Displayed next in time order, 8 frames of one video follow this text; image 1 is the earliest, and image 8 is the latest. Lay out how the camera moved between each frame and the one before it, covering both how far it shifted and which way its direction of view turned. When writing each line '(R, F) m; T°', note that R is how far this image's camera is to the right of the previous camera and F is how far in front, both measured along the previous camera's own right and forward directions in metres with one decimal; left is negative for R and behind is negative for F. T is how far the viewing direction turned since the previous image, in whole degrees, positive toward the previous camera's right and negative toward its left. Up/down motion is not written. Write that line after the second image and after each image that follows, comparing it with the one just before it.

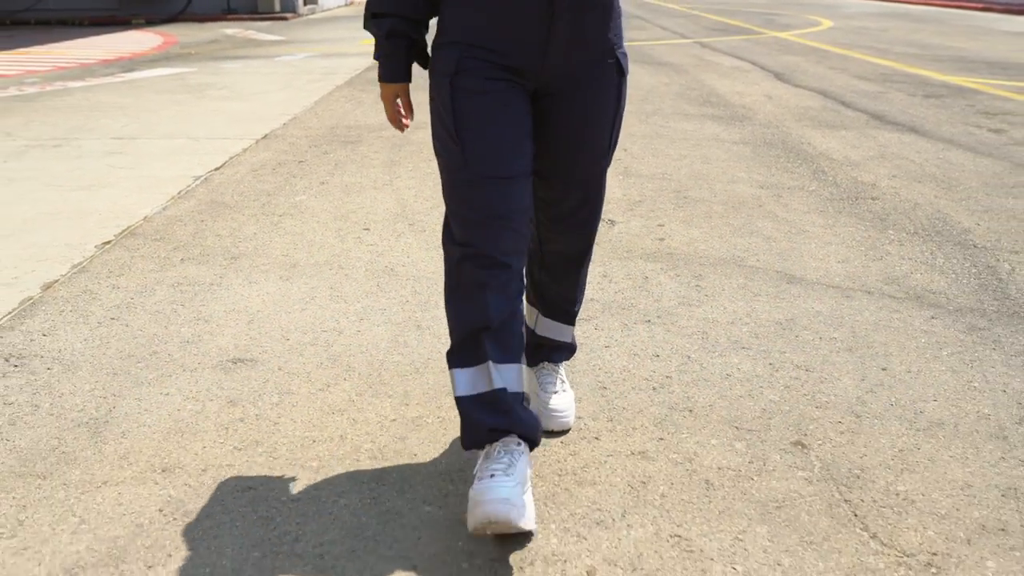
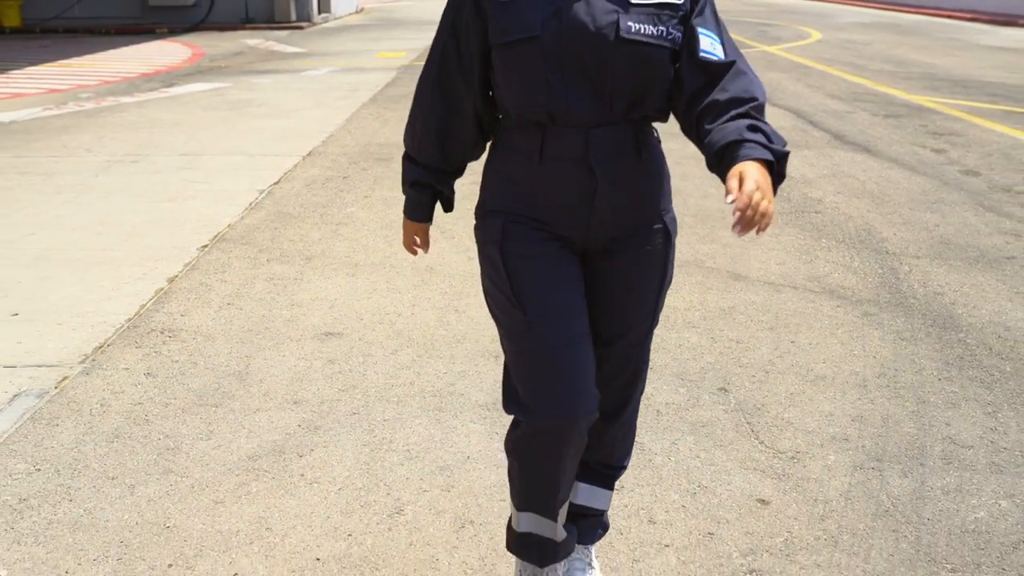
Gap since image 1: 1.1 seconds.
(0.0, -1.1) m; 0°
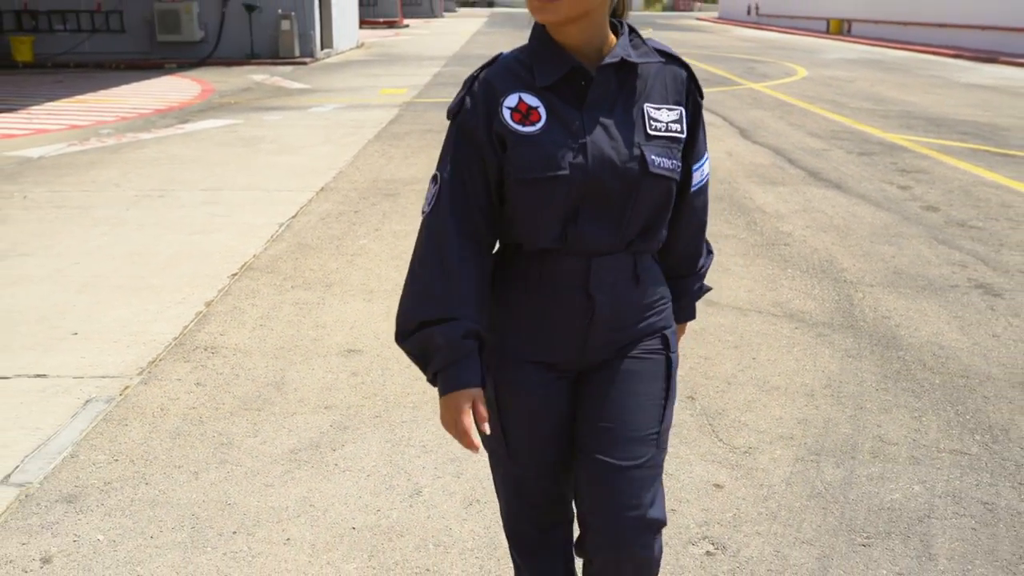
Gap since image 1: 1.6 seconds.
(0.0, -0.6) m; 0°
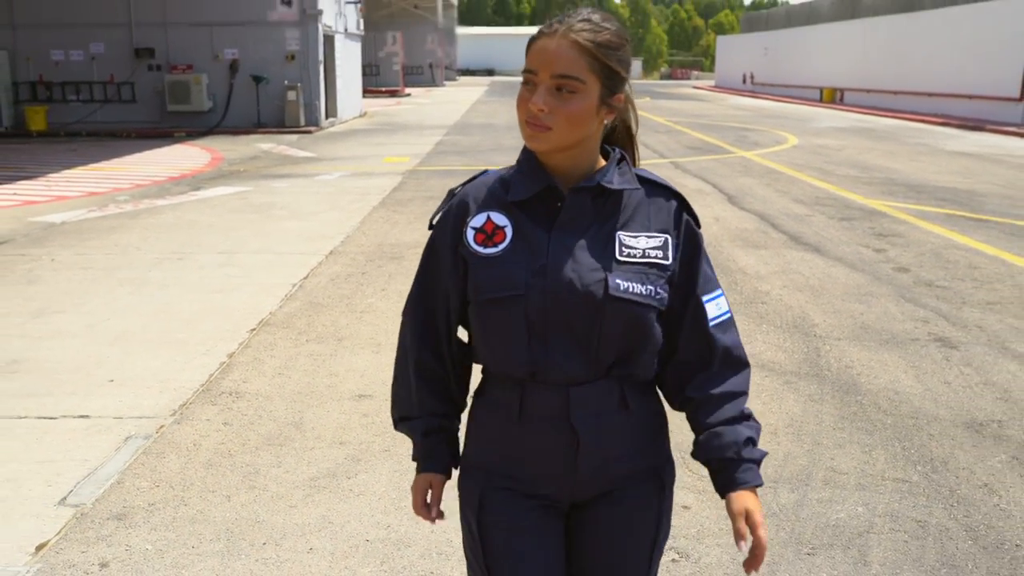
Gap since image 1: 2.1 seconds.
(0.0, -0.5) m; 0°
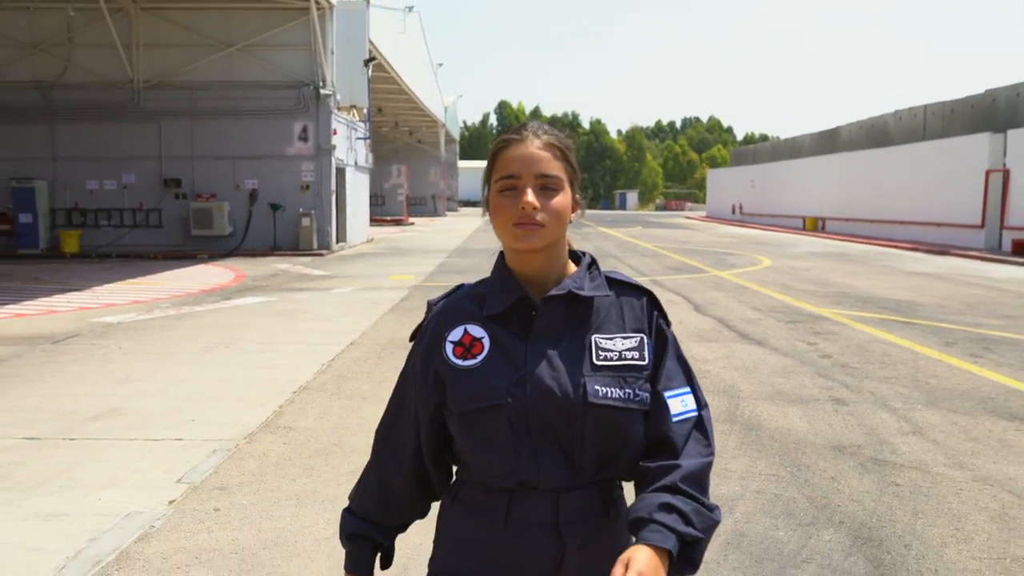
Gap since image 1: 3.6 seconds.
(+0.1, -1.7) m; 0°
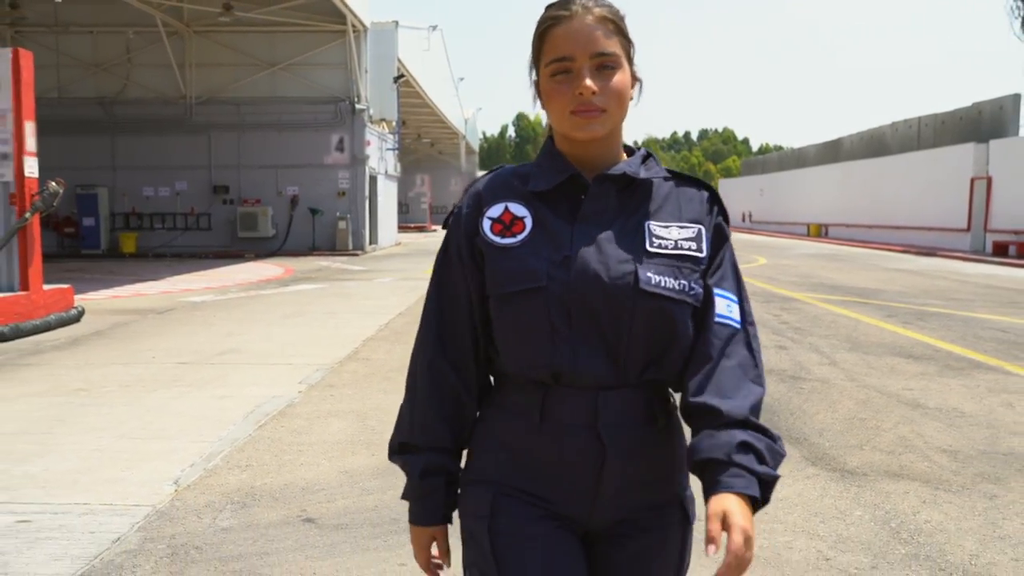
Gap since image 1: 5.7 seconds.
(0.0, -2.4) m; -1°
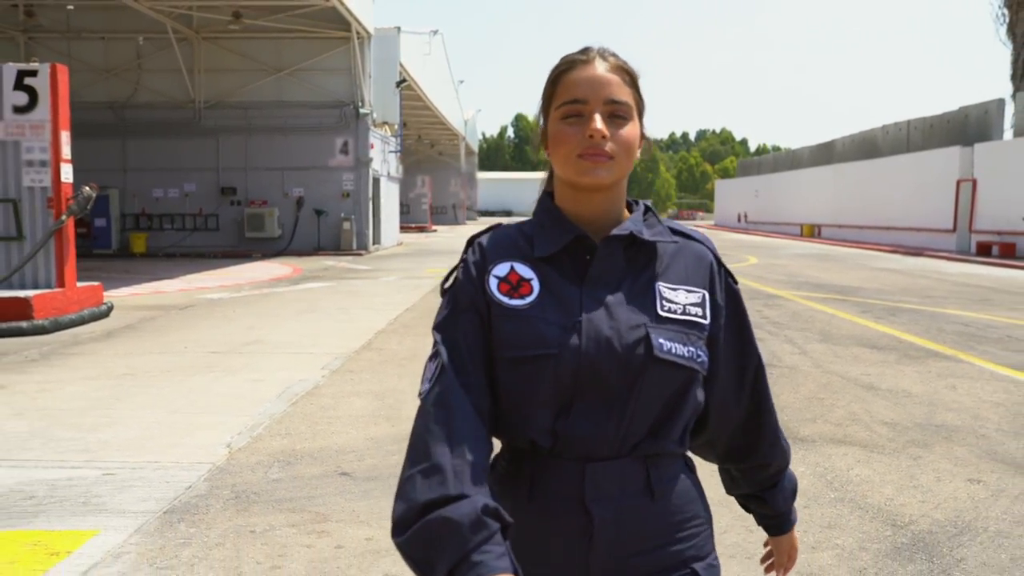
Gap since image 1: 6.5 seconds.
(0.0, -0.9) m; 0°
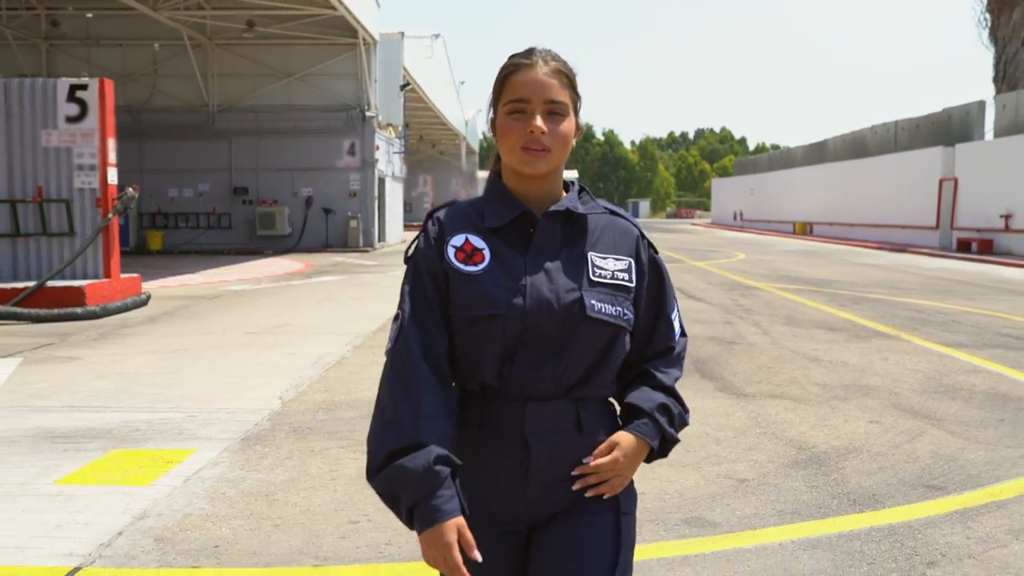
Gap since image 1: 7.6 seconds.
(0.0, -1.4) m; 0°
